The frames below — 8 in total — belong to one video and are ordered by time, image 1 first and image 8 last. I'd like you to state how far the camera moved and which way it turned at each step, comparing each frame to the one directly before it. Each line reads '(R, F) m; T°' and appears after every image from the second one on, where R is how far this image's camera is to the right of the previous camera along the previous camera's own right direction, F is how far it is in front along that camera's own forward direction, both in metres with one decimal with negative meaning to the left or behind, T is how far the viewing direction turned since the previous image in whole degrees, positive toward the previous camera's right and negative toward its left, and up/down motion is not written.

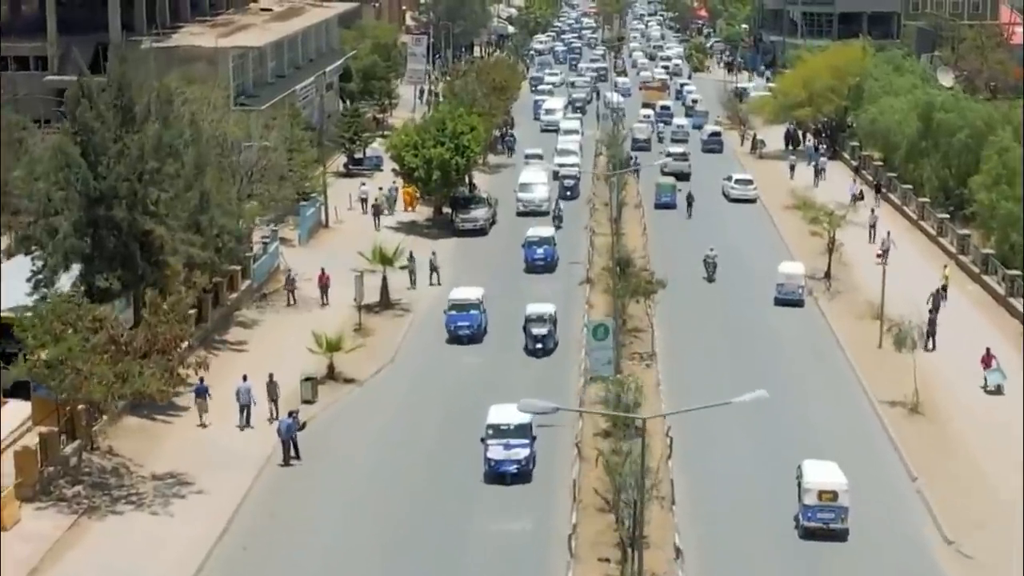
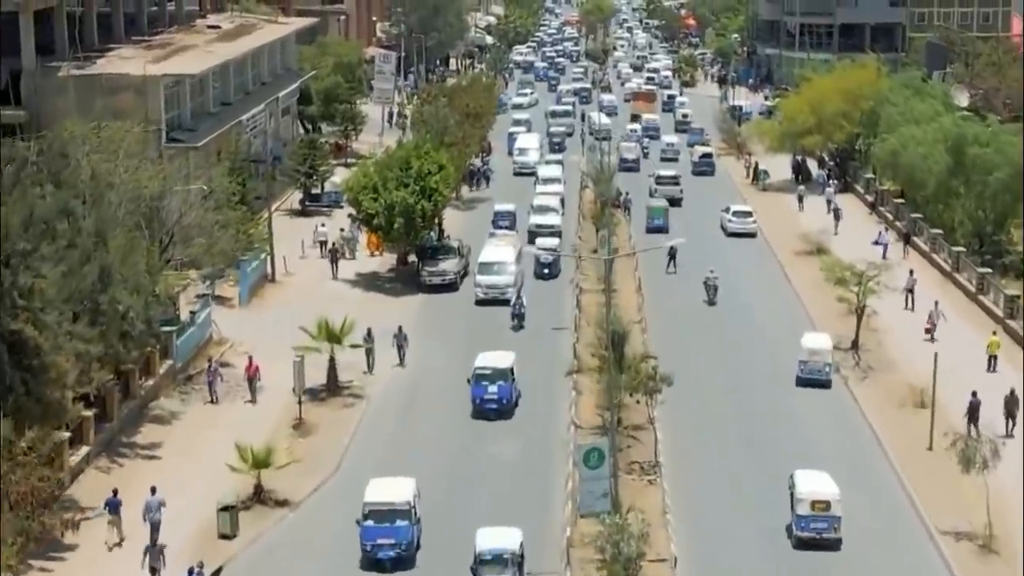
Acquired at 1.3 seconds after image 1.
(+0.2, +7.6) m; +1°
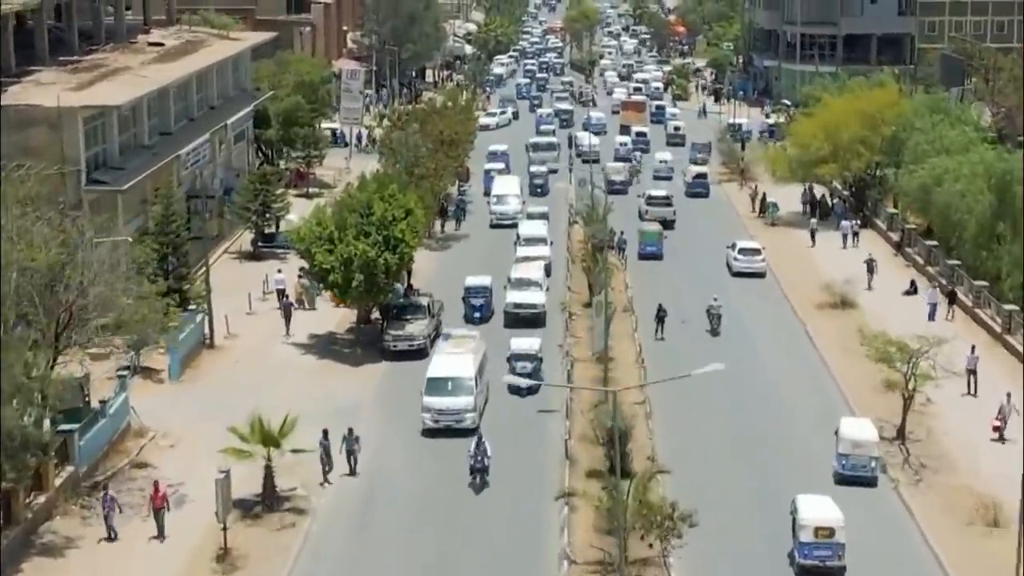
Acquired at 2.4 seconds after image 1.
(+0.1, +7.2) m; +1°
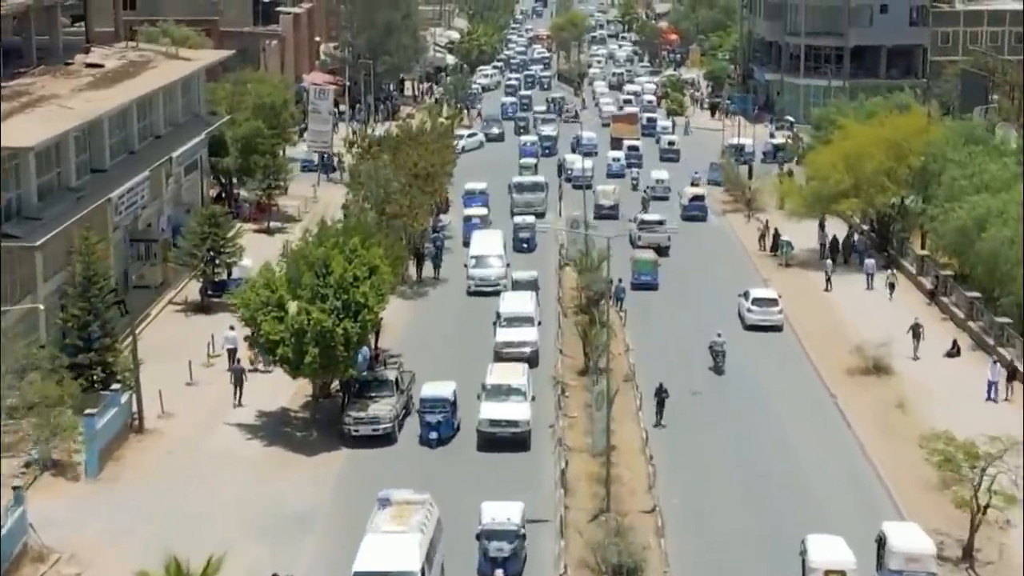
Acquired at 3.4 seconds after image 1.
(+0.1, +6.5) m; 0°
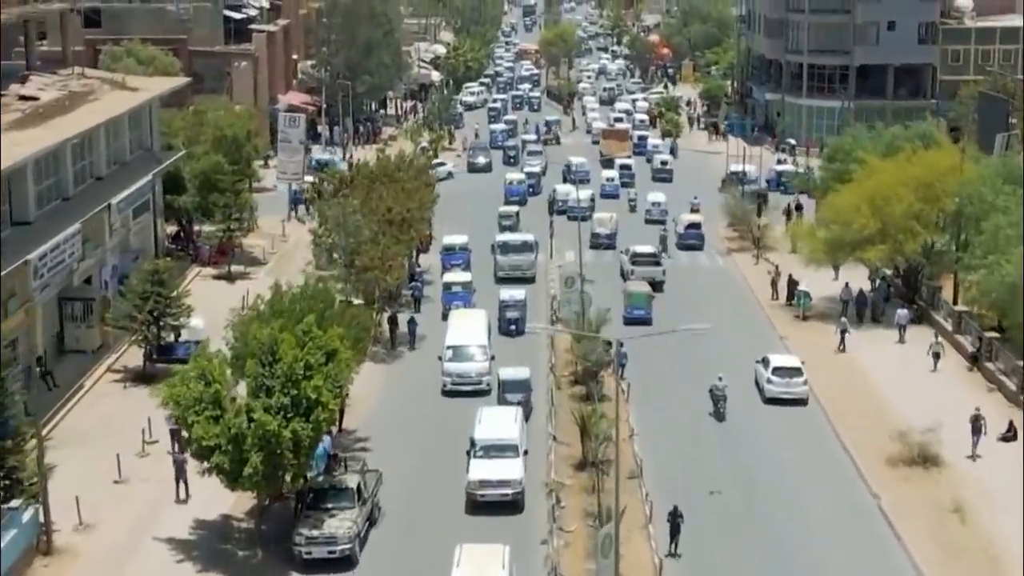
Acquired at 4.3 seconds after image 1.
(+0.1, +5.9) m; 0°
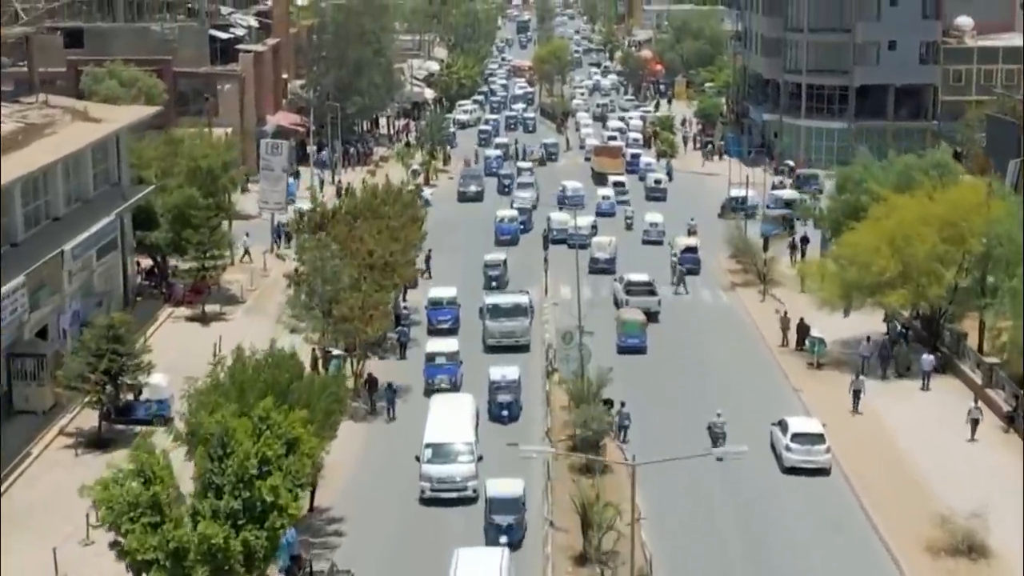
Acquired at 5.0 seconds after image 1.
(0.0, +3.9) m; 0°
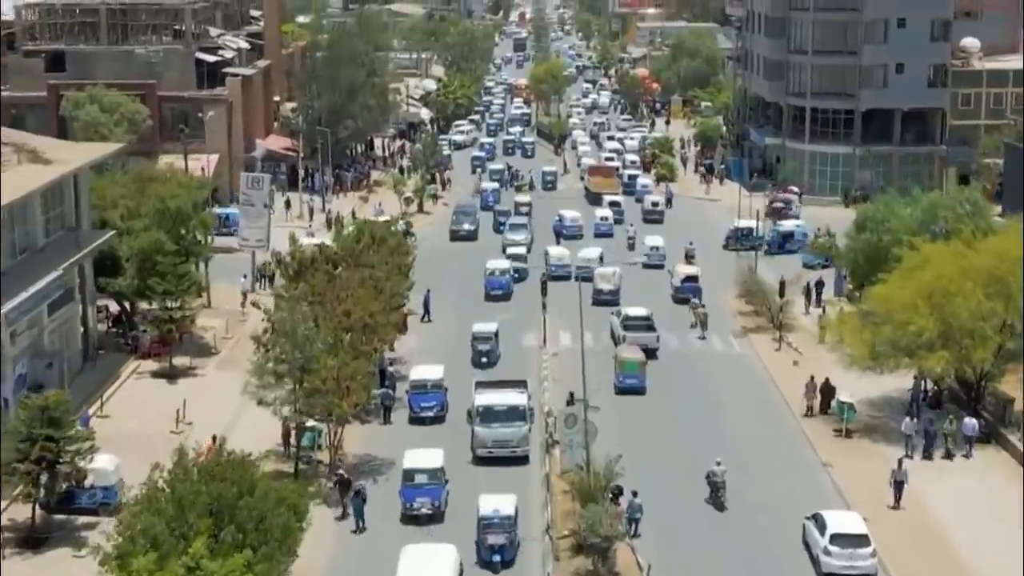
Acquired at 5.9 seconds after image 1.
(0.0, +5.0) m; 0°
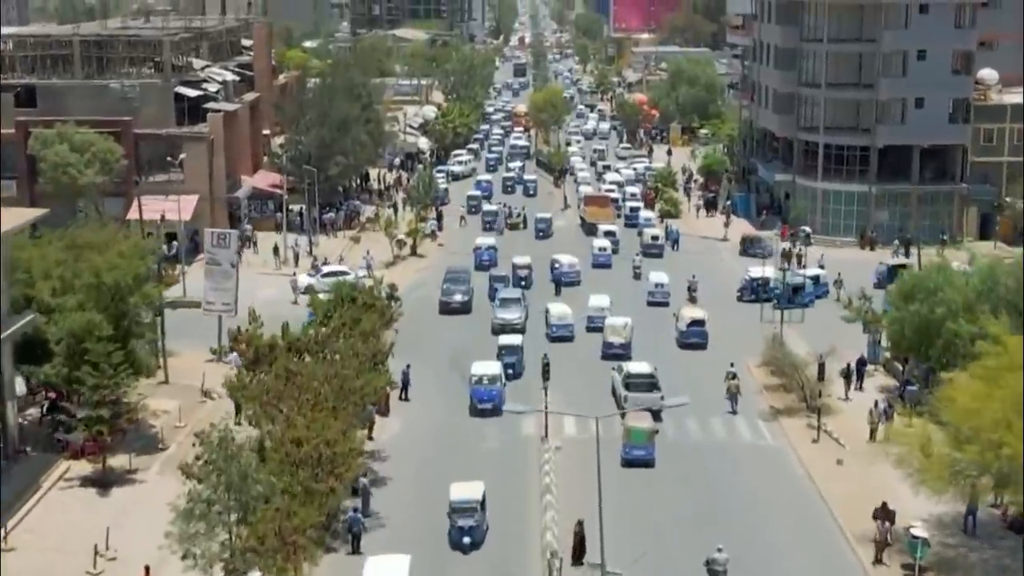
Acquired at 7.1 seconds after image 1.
(+0.1, +8.6) m; 0°
